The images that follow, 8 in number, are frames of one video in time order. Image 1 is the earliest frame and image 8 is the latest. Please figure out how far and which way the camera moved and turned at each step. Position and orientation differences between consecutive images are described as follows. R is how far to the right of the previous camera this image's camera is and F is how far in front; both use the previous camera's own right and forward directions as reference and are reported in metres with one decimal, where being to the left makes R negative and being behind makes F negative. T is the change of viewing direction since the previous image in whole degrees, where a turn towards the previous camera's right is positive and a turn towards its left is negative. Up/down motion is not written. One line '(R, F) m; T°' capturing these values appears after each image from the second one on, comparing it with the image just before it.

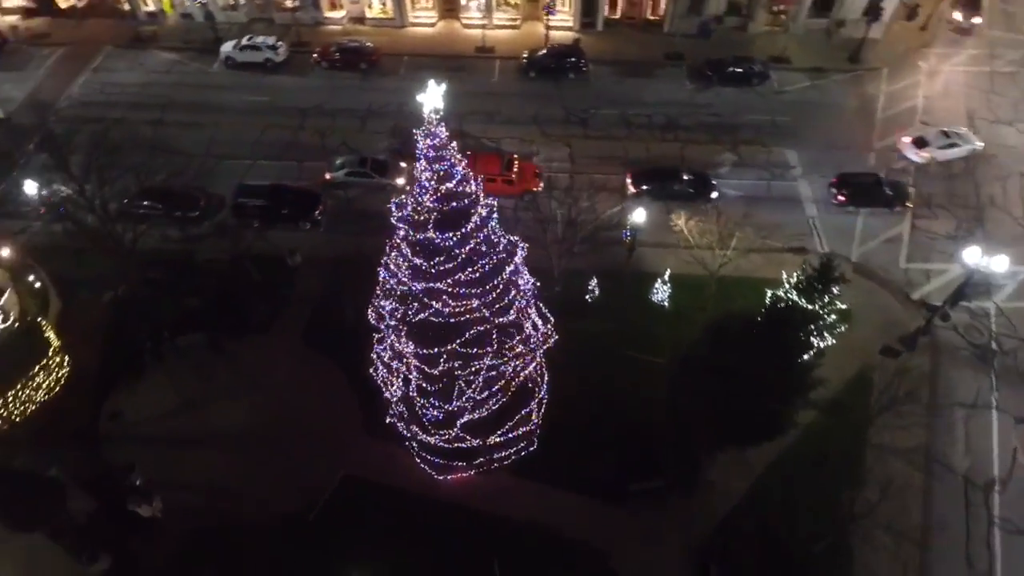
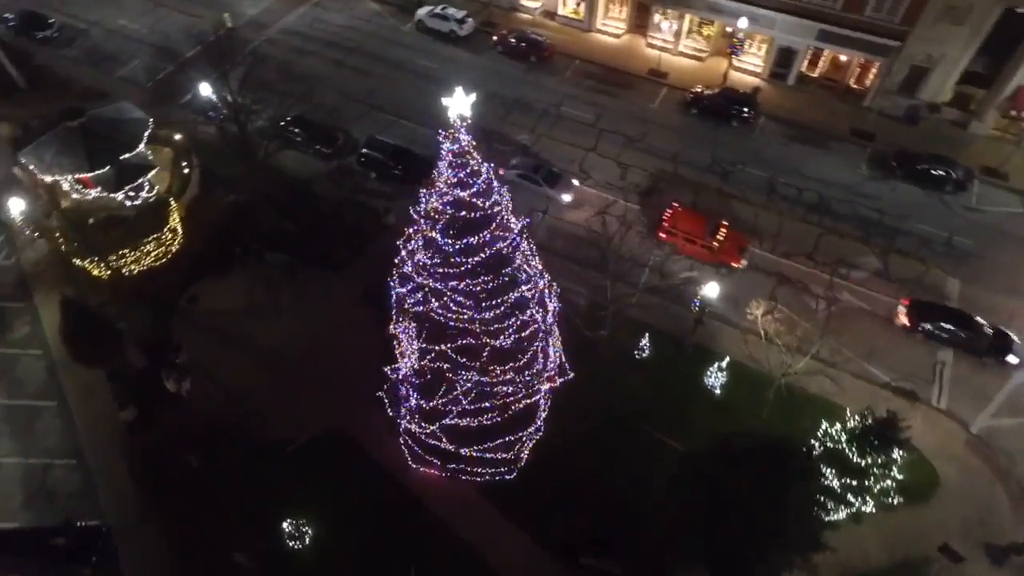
(+4.0, +1.1) m; -15°
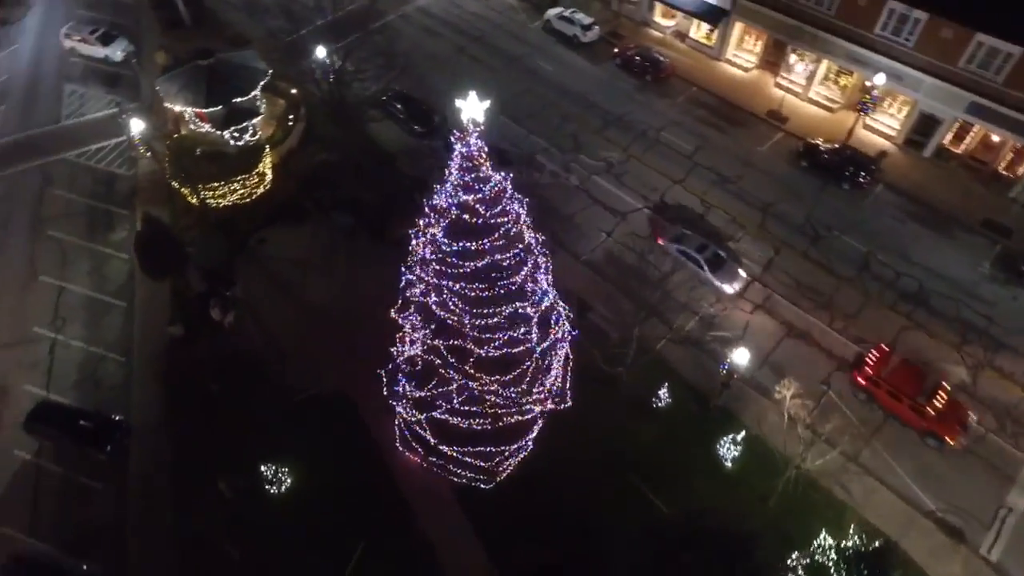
(+2.9, +0.6) m; -10°
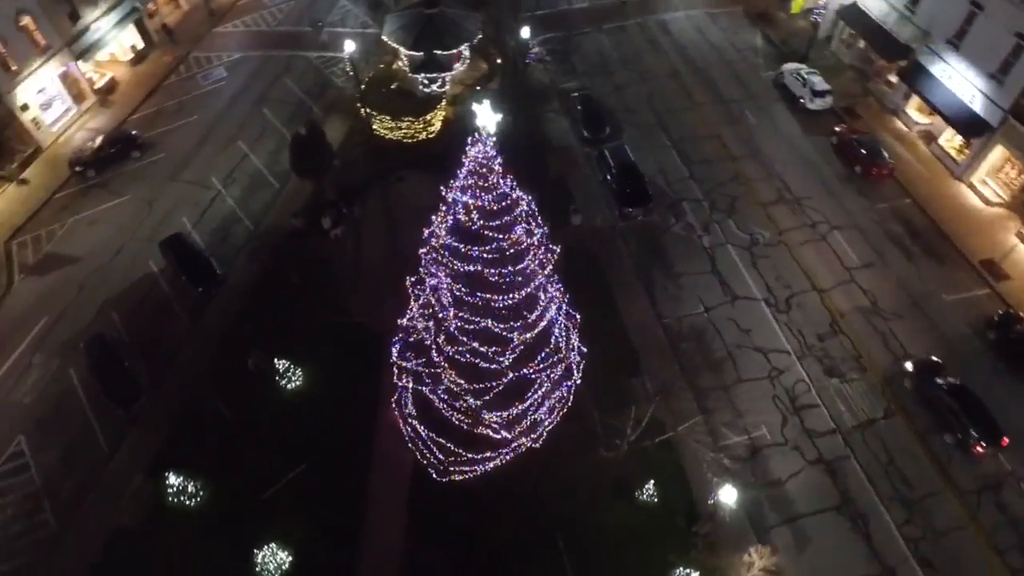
(+5.2, +1.3) m; -18°
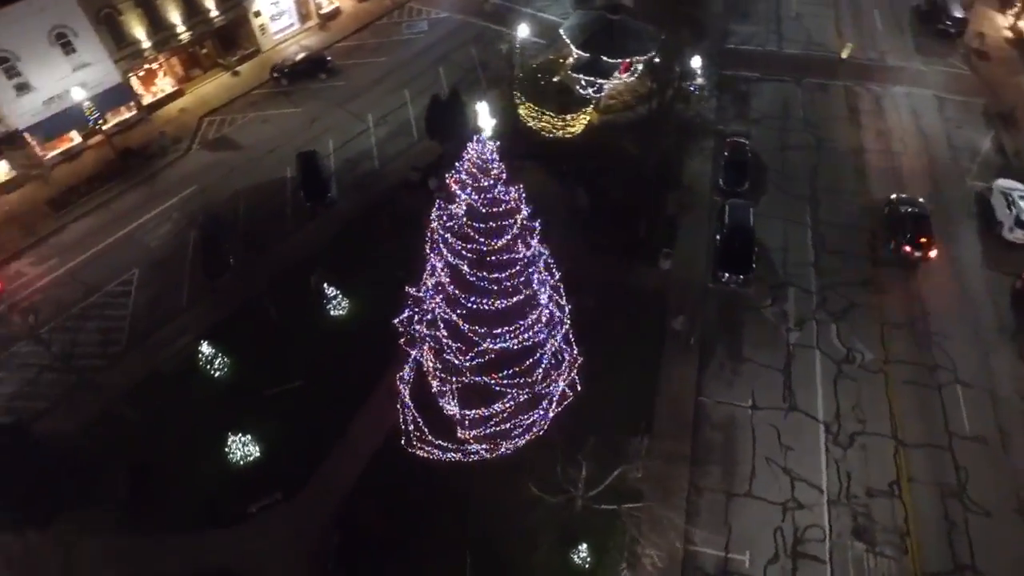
(+4.8, +0.9) m; -16°
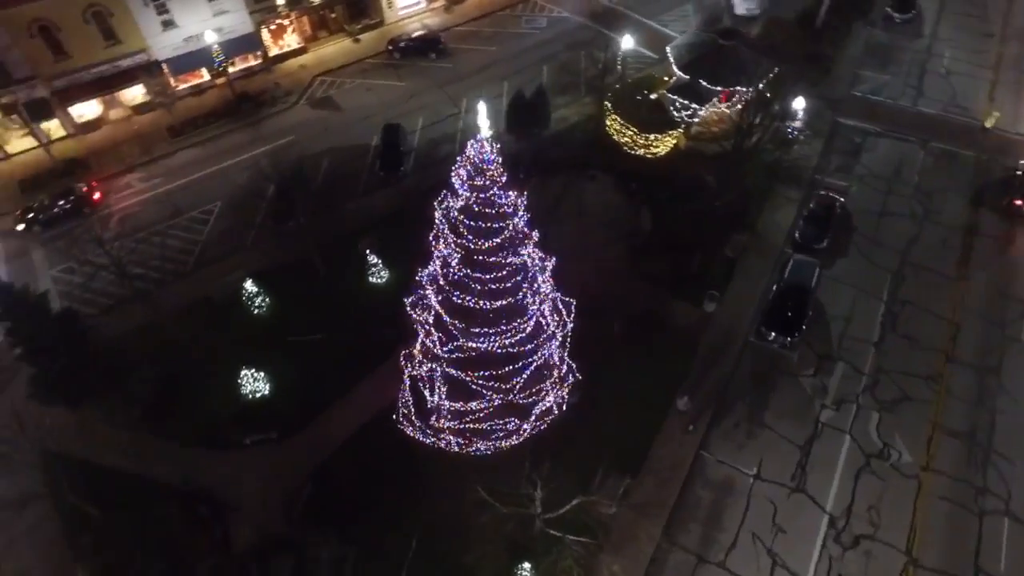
(+3.0, +0.3) m; -10°
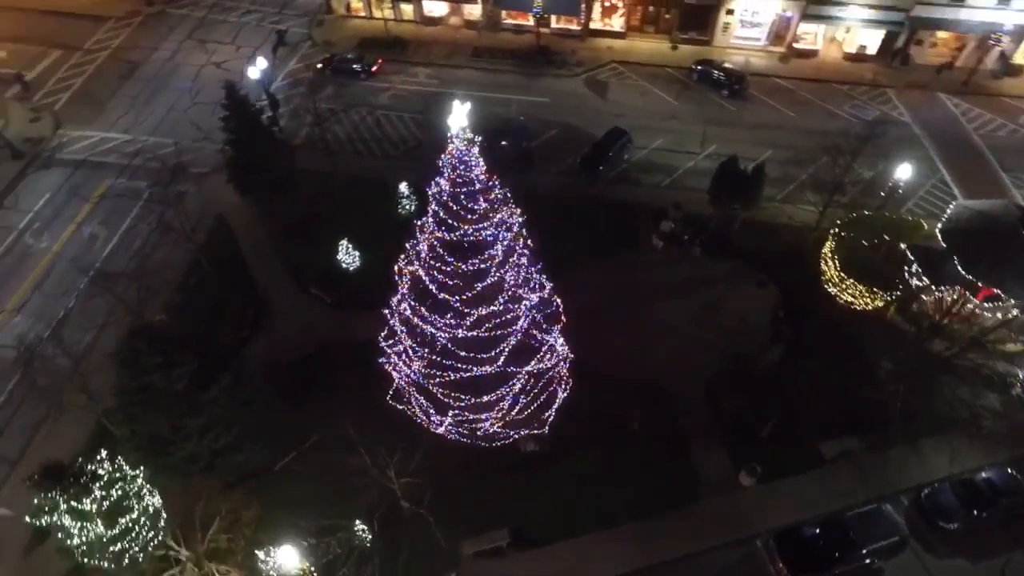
(+8.0, +2.3) m; -26°
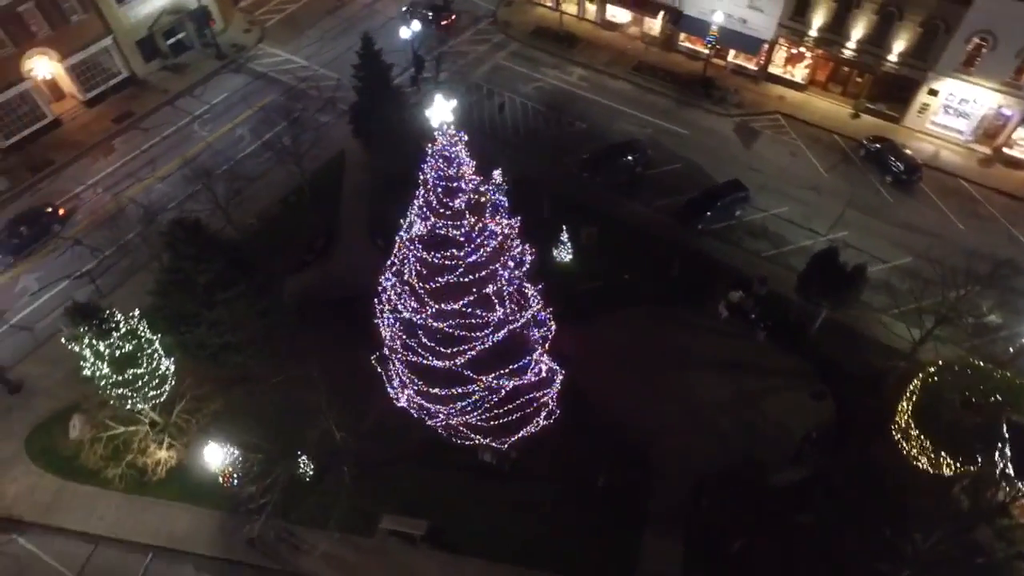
(+4.9, +1.0) m; -15°
